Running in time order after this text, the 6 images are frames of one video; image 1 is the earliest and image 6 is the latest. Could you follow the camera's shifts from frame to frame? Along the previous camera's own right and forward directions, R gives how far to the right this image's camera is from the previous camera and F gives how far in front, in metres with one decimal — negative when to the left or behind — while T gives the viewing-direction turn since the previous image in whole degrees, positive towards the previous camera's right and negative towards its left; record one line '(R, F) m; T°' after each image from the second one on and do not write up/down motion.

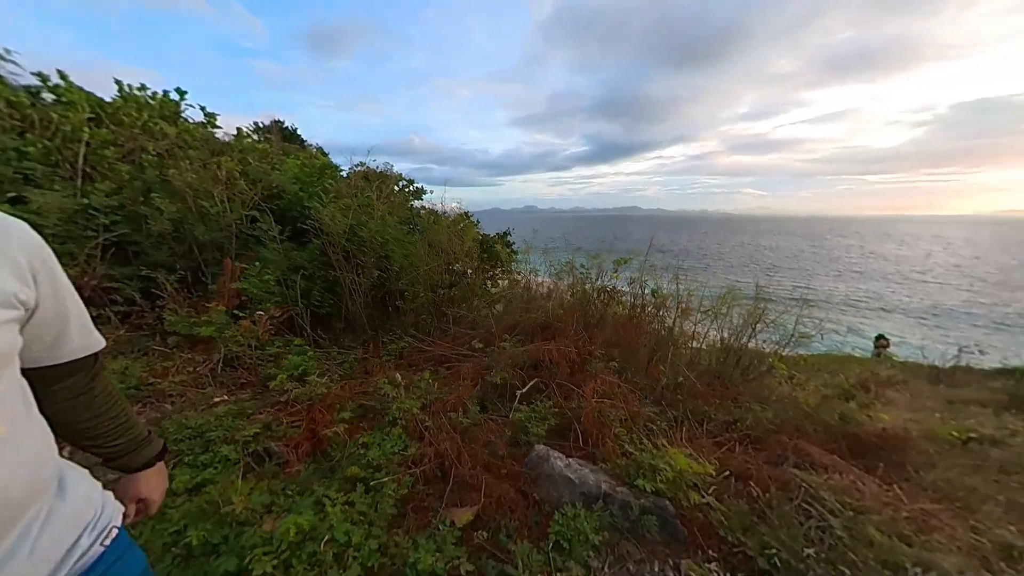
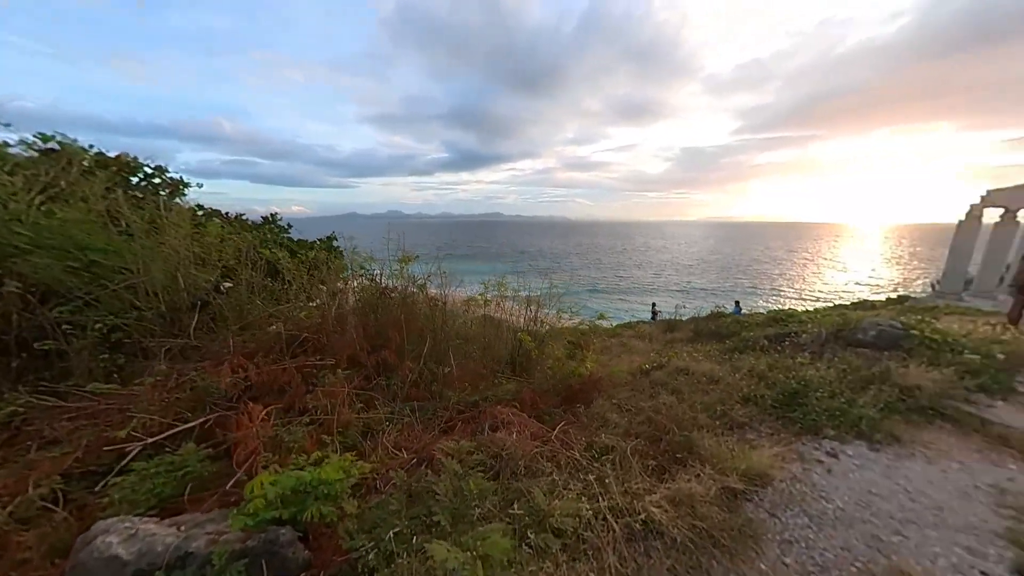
(+2.0, -0.2) m; +24°
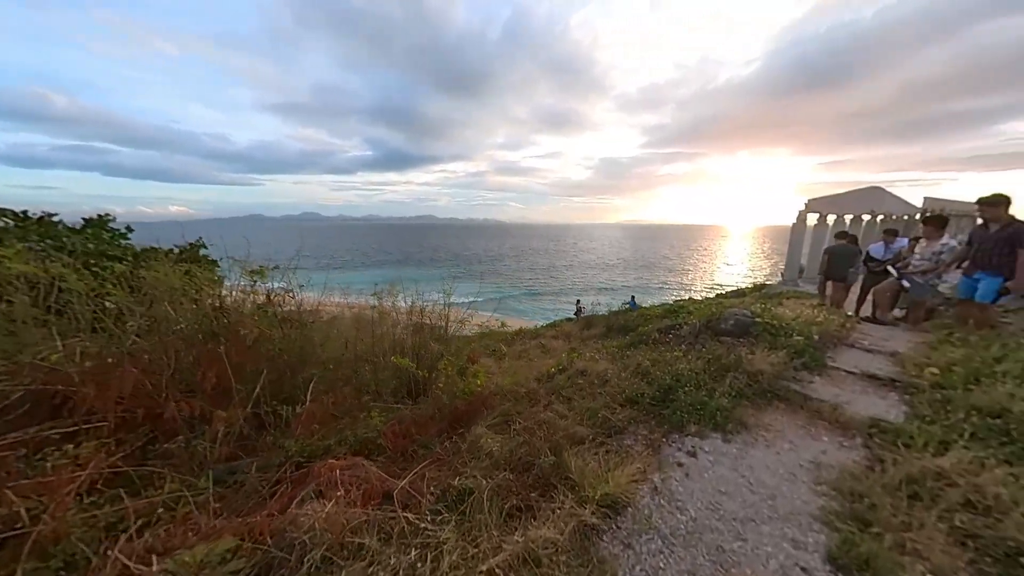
(+1.0, +0.5) m; +12°
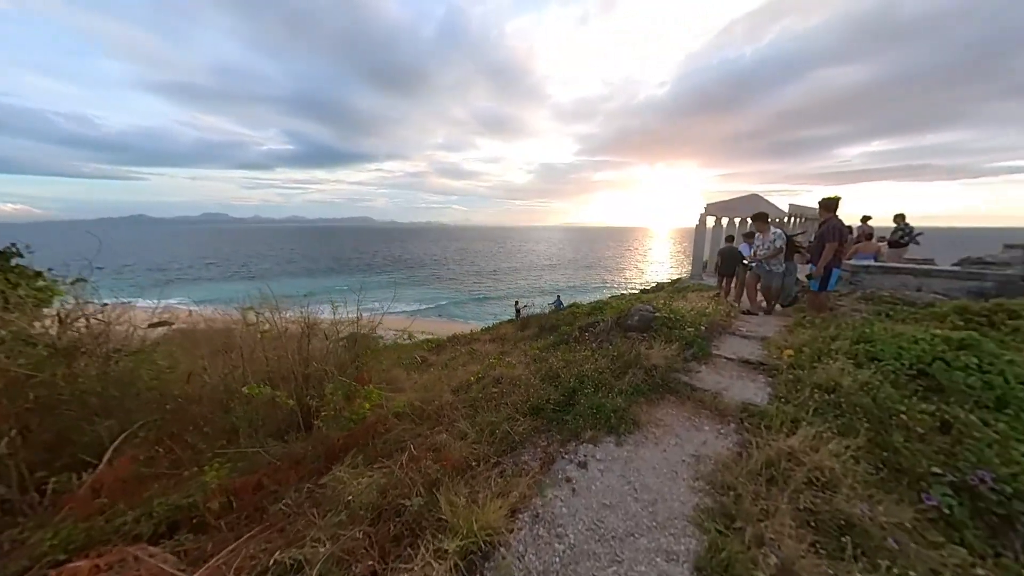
(+0.8, +0.3) m; +11°
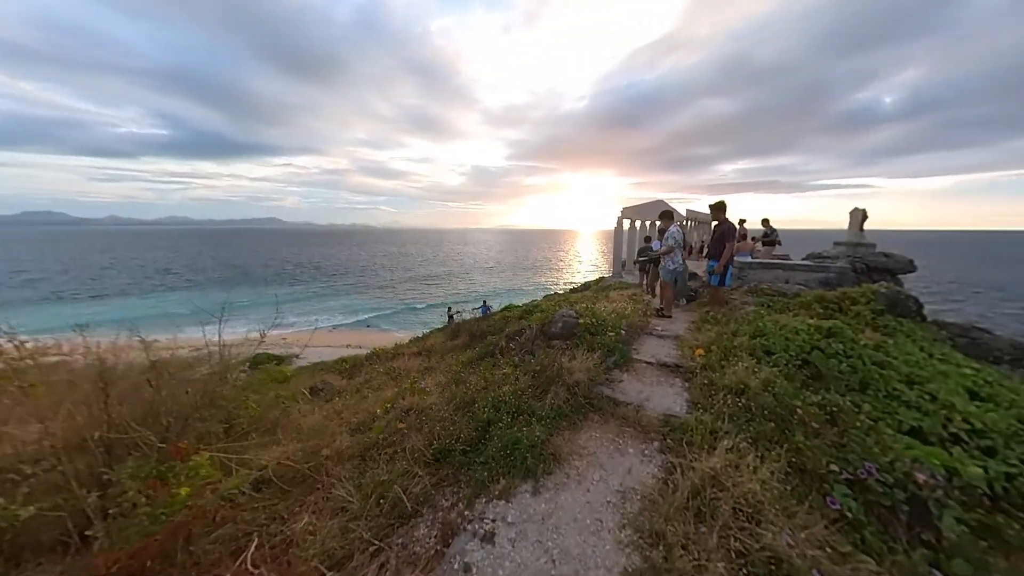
(+0.5, +0.7) m; +12°
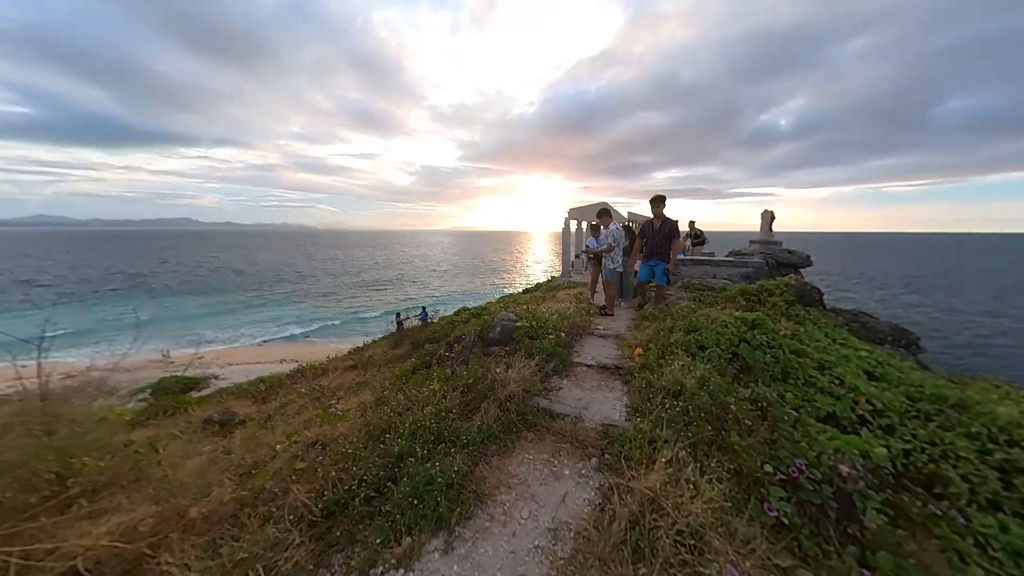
(+0.4, +0.5) m; +9°
